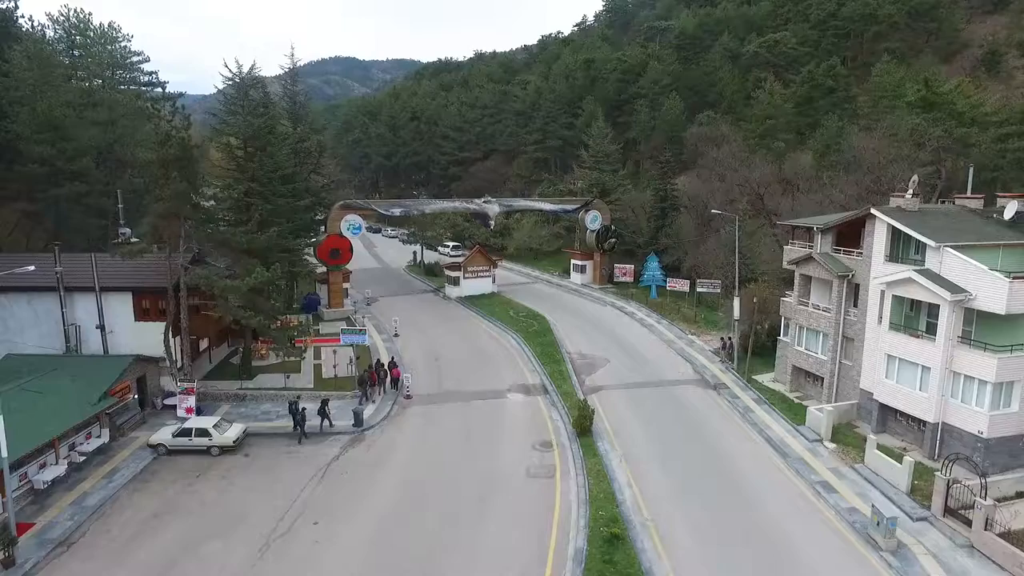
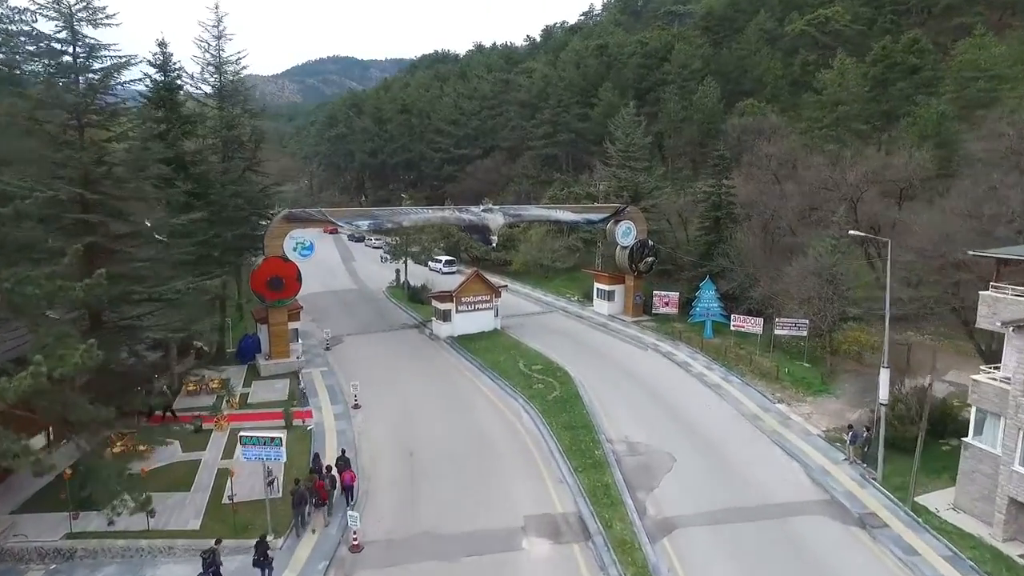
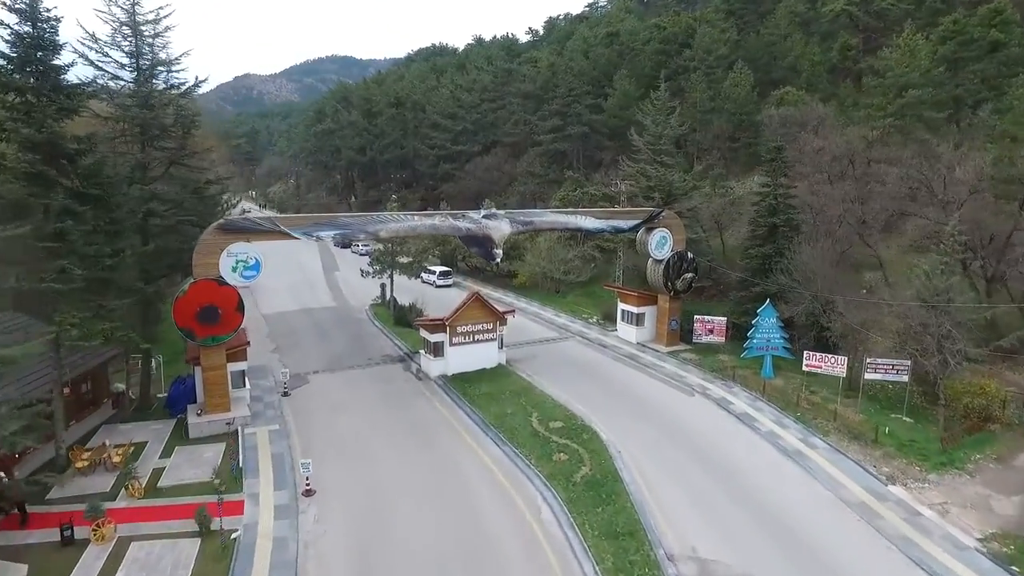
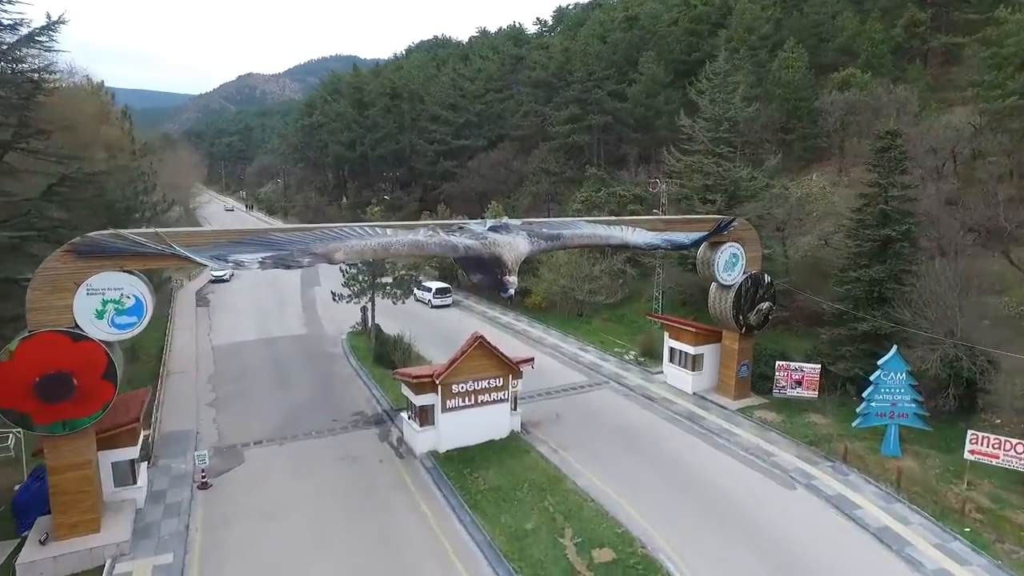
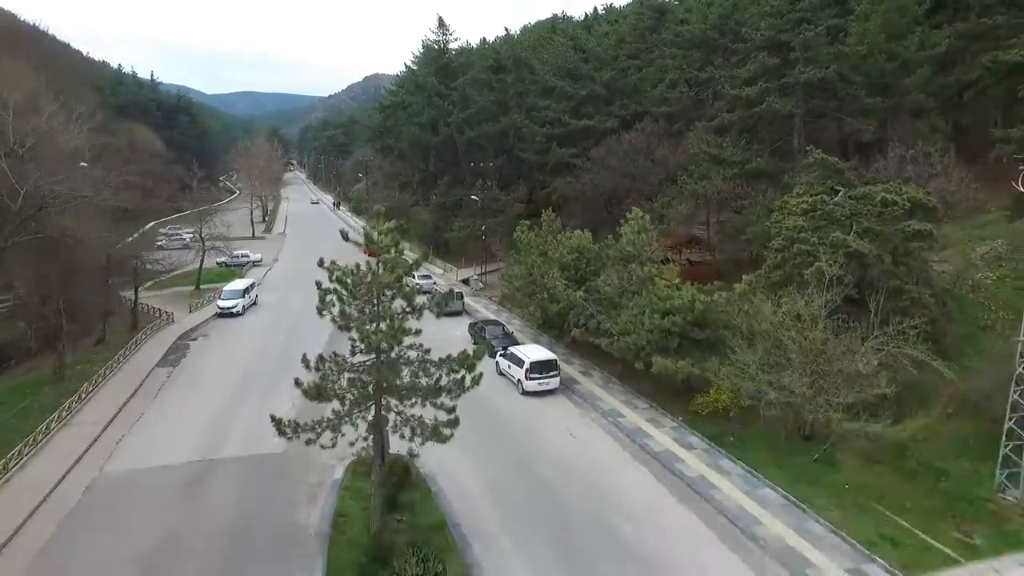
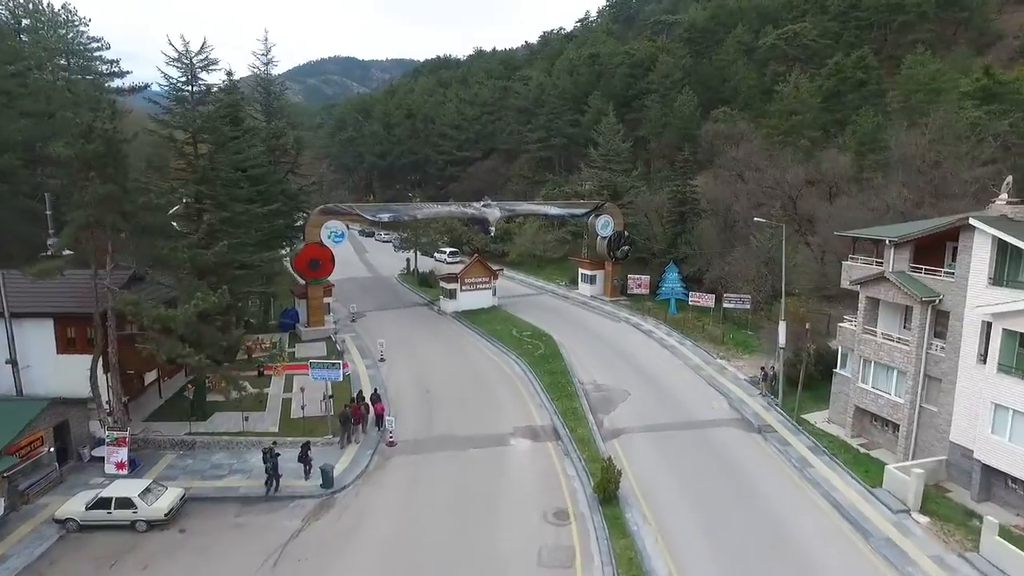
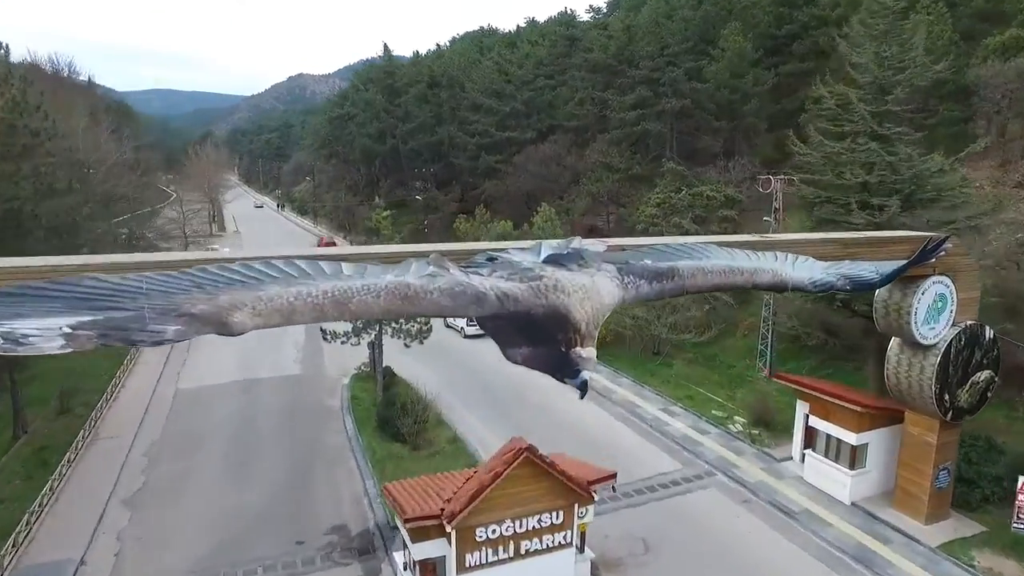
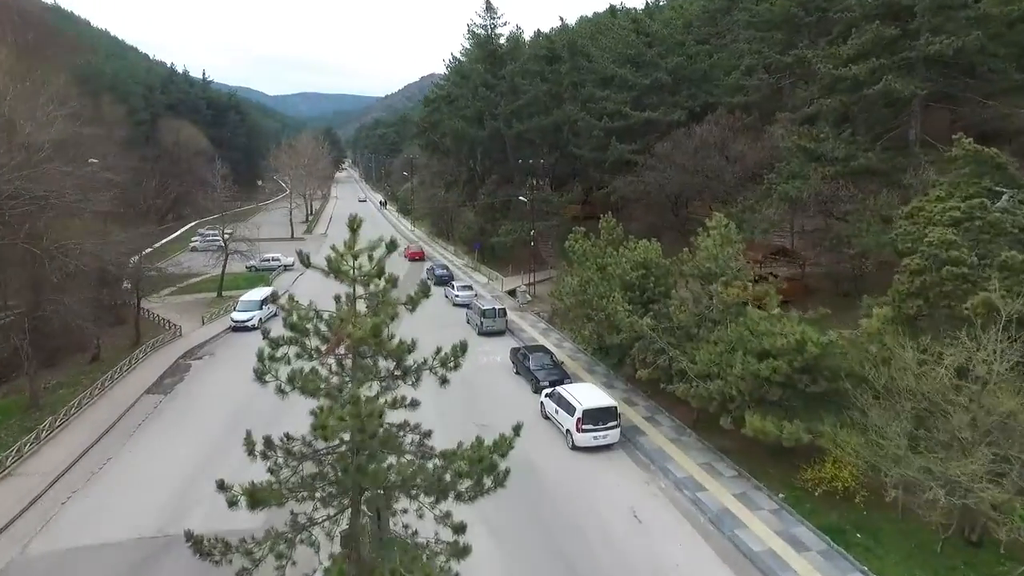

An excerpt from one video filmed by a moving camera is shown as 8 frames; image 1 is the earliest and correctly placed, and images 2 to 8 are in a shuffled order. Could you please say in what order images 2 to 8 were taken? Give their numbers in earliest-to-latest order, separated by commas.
6, 2, 3, 4, 7, 5, 8
